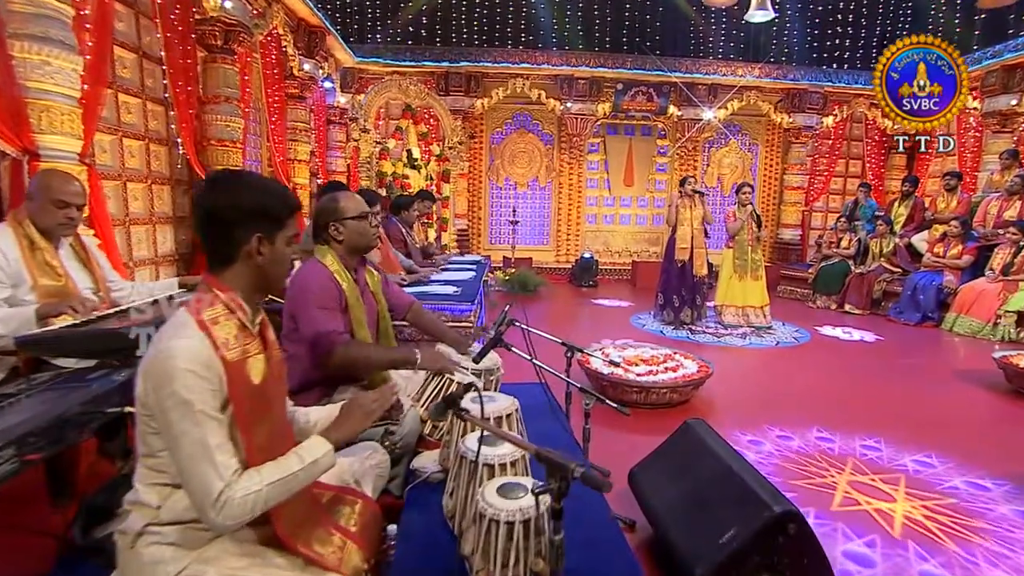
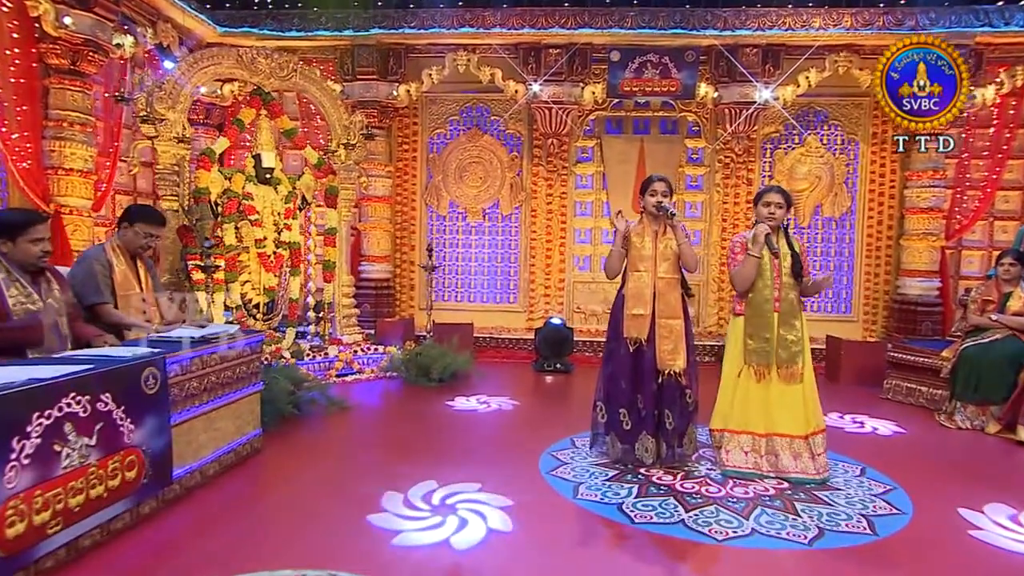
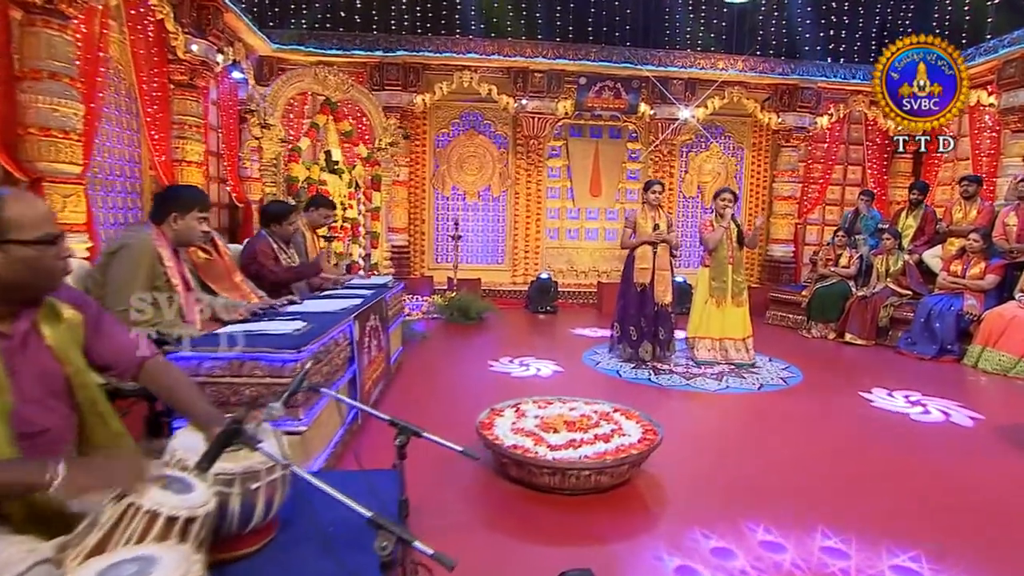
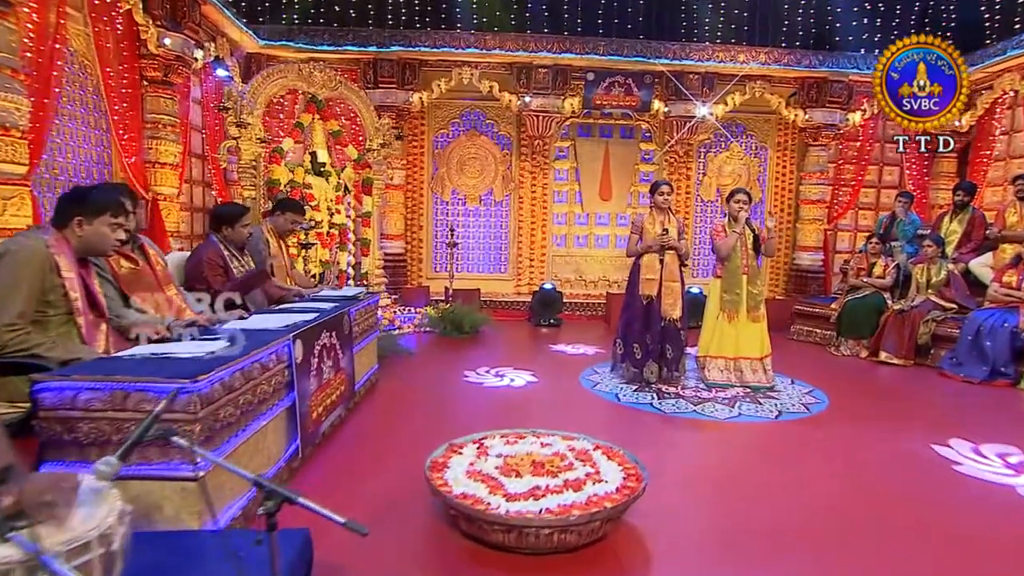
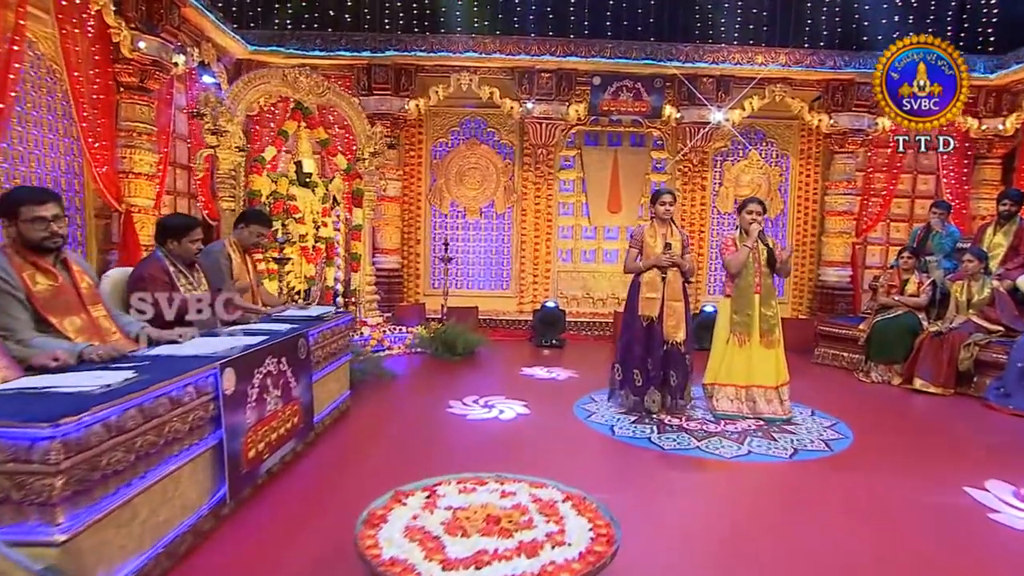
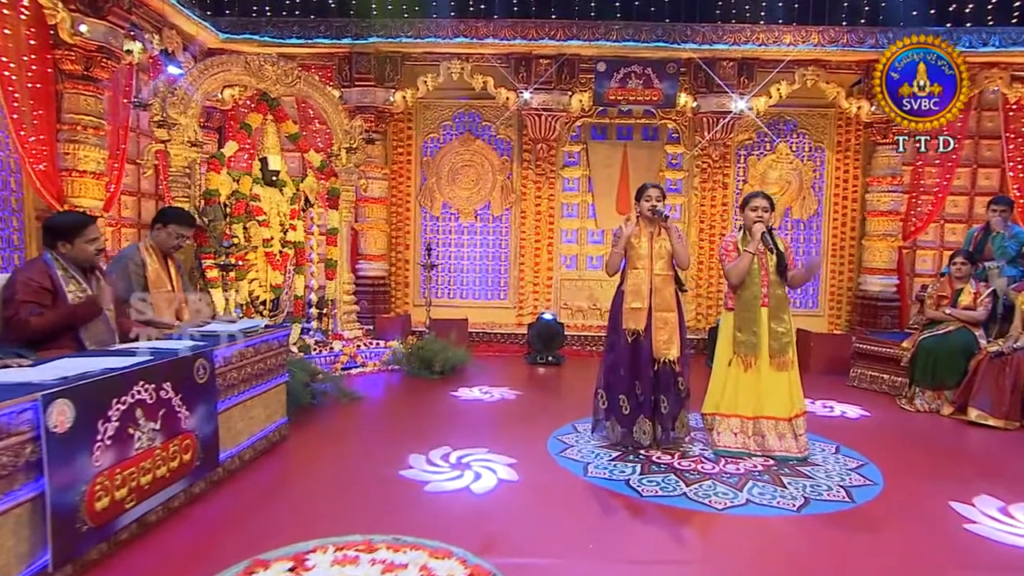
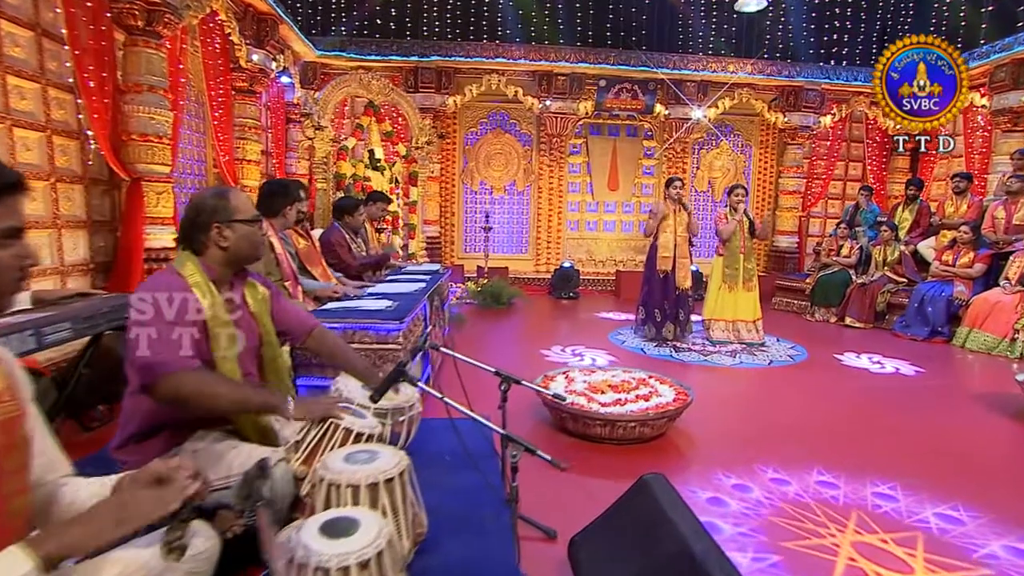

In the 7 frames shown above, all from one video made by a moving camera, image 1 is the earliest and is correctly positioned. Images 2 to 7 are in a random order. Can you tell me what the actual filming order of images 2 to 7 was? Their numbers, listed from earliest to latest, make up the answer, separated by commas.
7, 3, 4, 5, 6, 2
